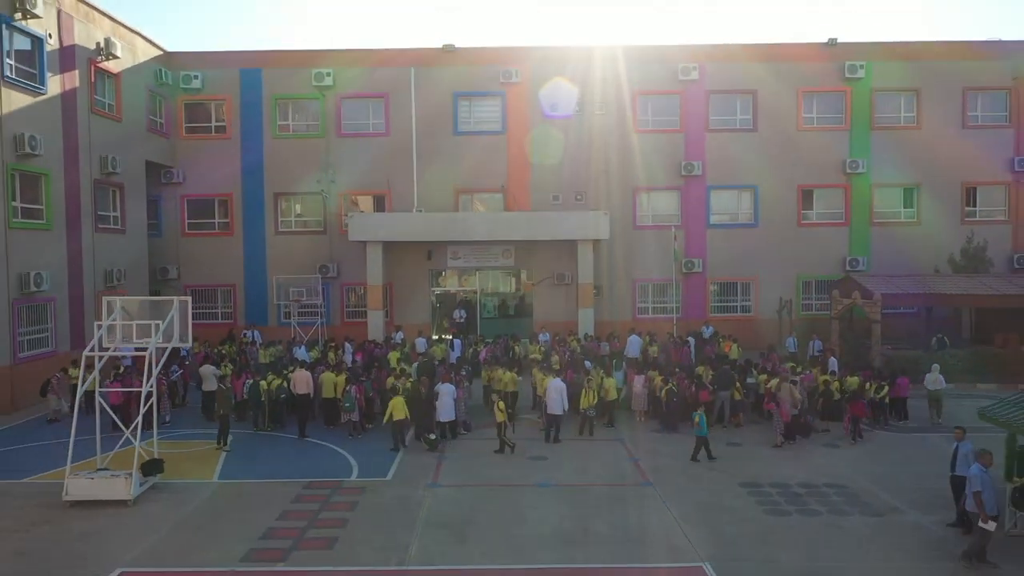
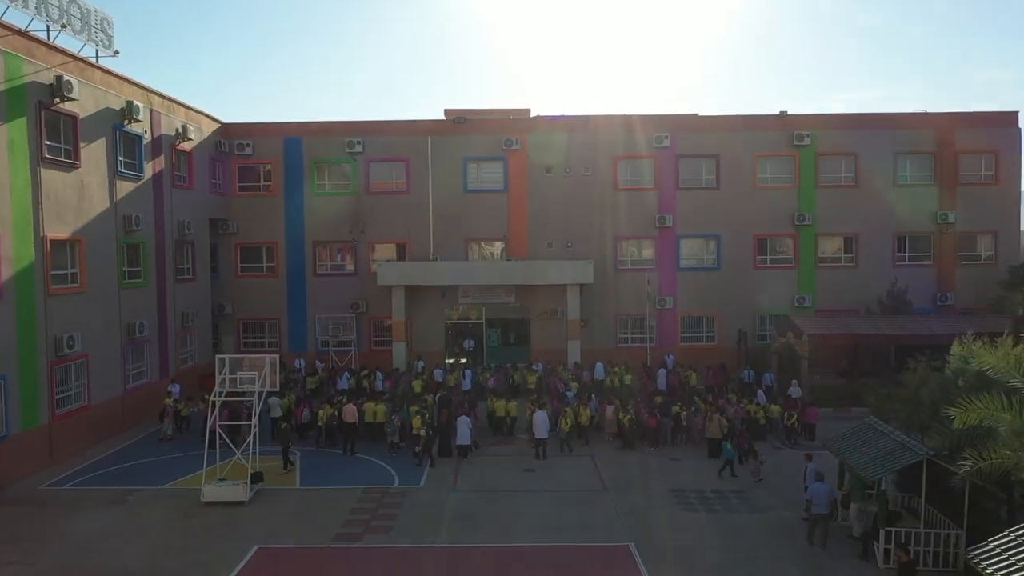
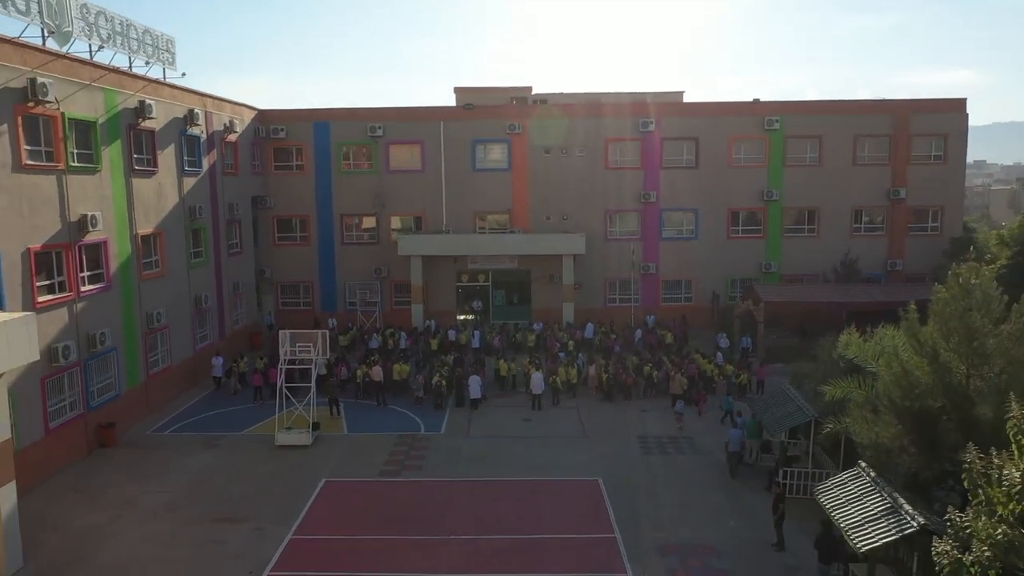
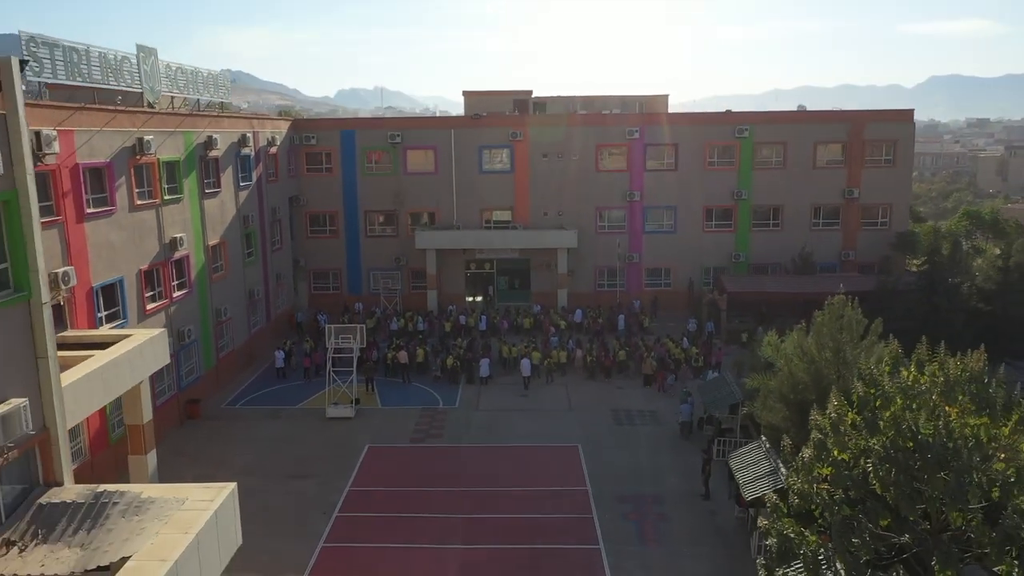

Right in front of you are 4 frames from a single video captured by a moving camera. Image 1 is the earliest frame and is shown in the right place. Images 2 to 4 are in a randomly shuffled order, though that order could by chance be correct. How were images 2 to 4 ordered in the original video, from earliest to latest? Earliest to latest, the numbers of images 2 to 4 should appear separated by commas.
2, 3, 4
